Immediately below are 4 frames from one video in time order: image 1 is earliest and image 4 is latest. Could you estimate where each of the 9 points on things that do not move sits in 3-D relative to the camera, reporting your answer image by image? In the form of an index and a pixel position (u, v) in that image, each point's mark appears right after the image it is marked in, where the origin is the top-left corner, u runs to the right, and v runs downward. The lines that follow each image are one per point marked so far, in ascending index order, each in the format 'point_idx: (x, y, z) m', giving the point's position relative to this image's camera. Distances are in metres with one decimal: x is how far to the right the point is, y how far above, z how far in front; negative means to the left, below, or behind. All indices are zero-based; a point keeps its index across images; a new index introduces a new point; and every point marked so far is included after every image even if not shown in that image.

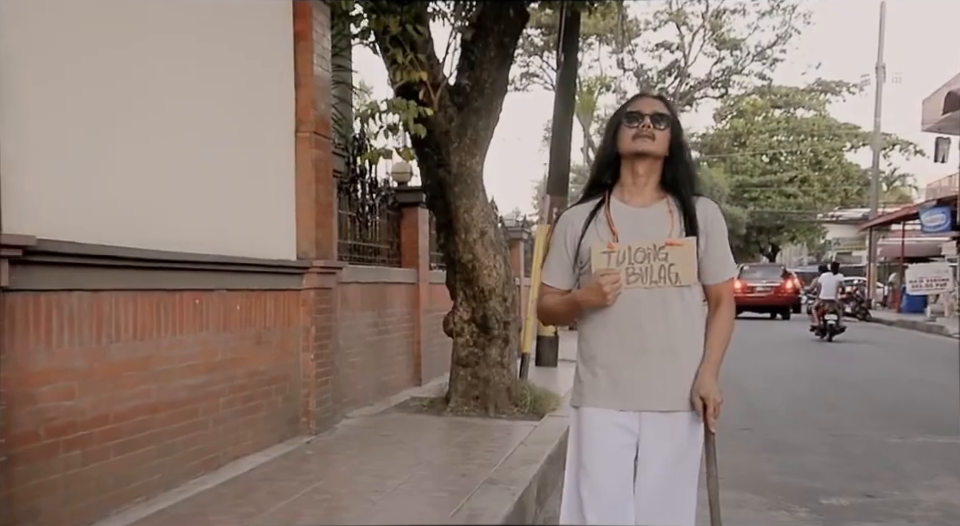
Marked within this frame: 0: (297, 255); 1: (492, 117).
0: (-1.3, 0.0, +4.2) m
1: (+0.1, +1.0, +4.2) m
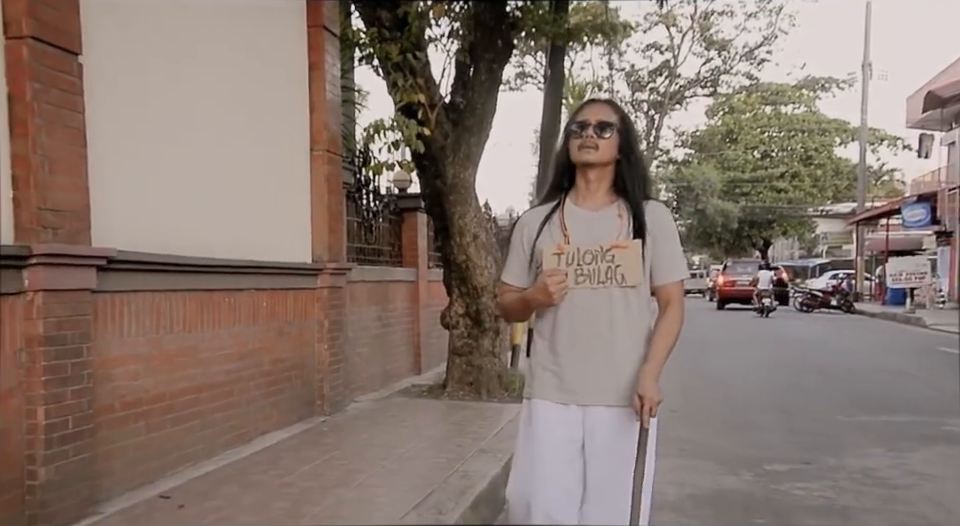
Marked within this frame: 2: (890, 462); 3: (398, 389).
0: (-1.3, 0.0, +4.6) m
1: (+0.1, +1.0, +4.6) m
2: (+2.8, -1.3, +4.1) m
3: (-0.7, -1.2, +5.6) m
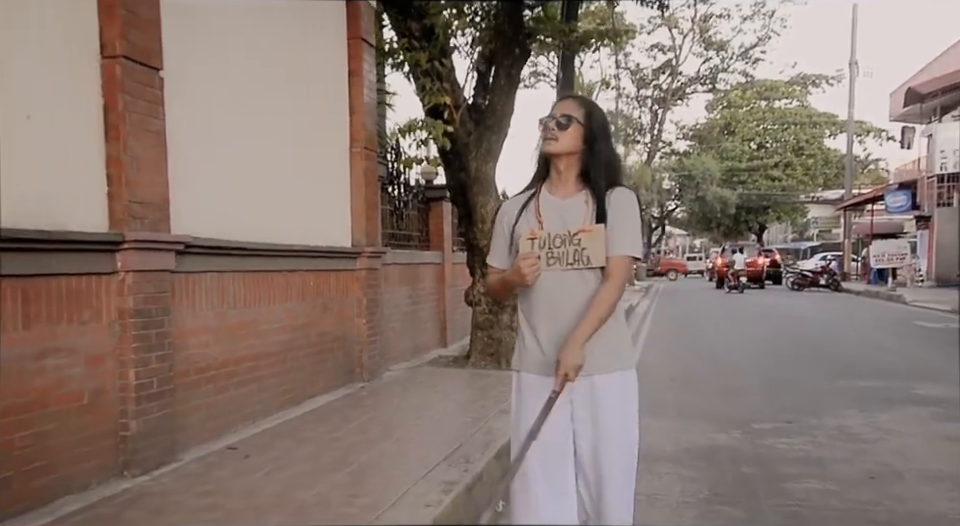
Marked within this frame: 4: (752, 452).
0: (-1.1, +0.2, +5.1) m
1: (+0.2, +1.2, +5.0) m
2: (+3.0, -1.2, +4.5) m
3: (-0.5, -1.1, +6.0) m
4: (+1.9, -1.3, +4.1) m
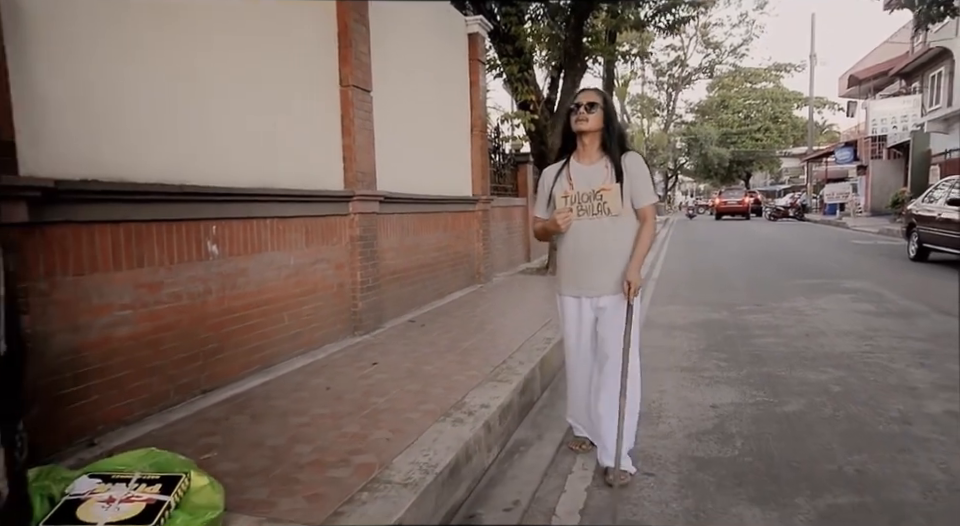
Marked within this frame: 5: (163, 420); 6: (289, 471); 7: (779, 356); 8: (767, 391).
0: (-0.4, +0.9, +7.1) m
1: (+1.0, +1.9, +6.9) m
2: (+3.8, -0.5, +6.6) m
3: (+0.3, -0.3, +8.1) m
4: (+2.7, -0.7, +6.2) m
5: (-2.4, -1.2, +4.3) m
6: (-1.2, -1.3, +3.6) m
7: (+2.9, -0.9, +5.6) m
8: (+2.5, -1.1, +4.9) m
